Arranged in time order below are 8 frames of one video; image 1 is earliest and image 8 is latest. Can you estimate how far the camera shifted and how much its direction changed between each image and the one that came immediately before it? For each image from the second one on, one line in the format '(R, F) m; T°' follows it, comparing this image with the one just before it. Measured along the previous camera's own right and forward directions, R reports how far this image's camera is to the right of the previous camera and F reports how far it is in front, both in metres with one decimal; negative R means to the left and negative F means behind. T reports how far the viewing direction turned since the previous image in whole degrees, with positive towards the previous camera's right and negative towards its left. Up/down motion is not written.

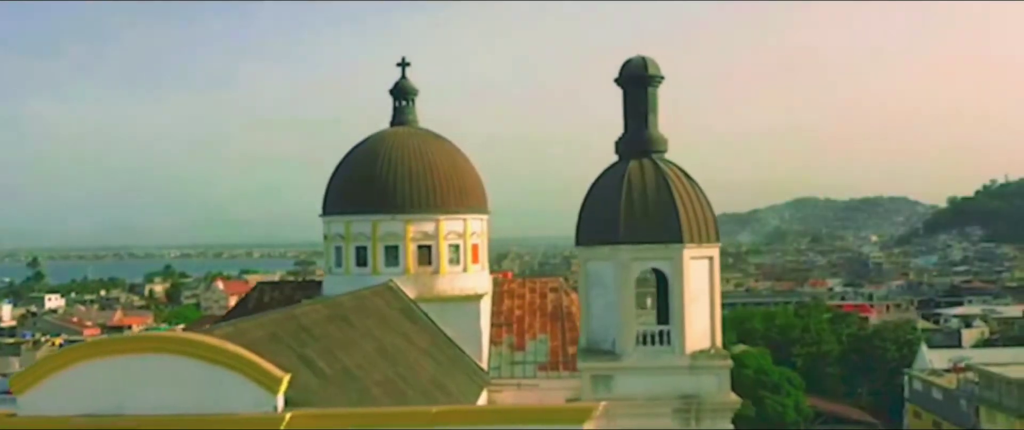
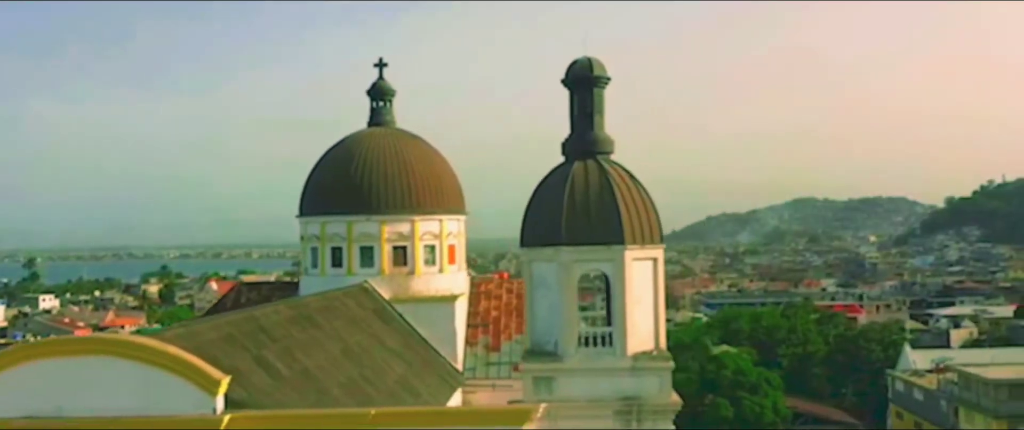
(+0.7, 0.0) m; 0°
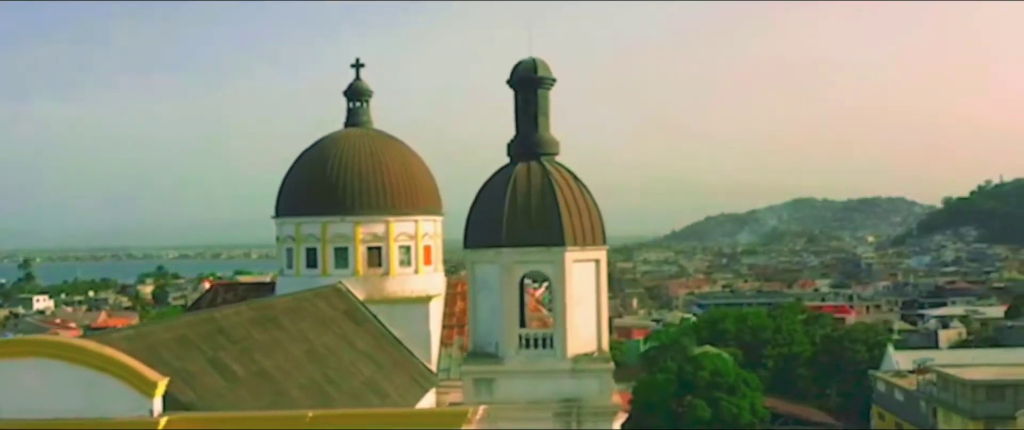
(+0.7, 0.0) m; 0°
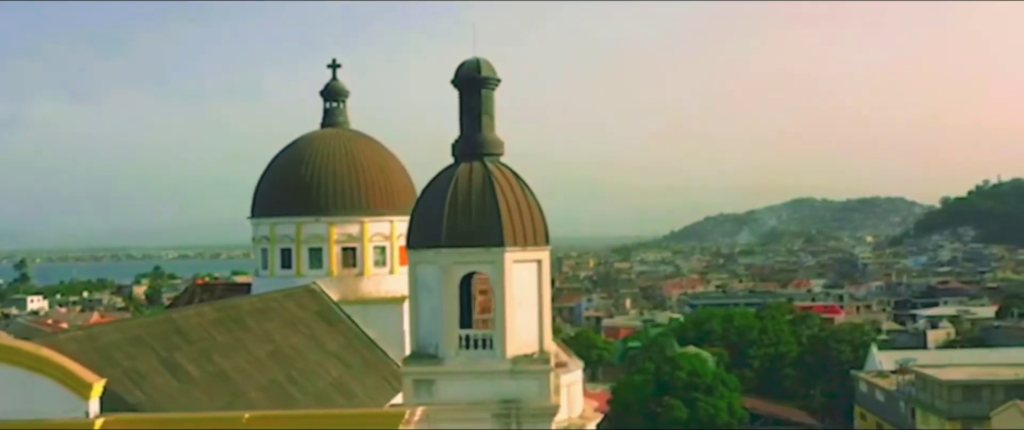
(+0.7, 0.0) m; 0°
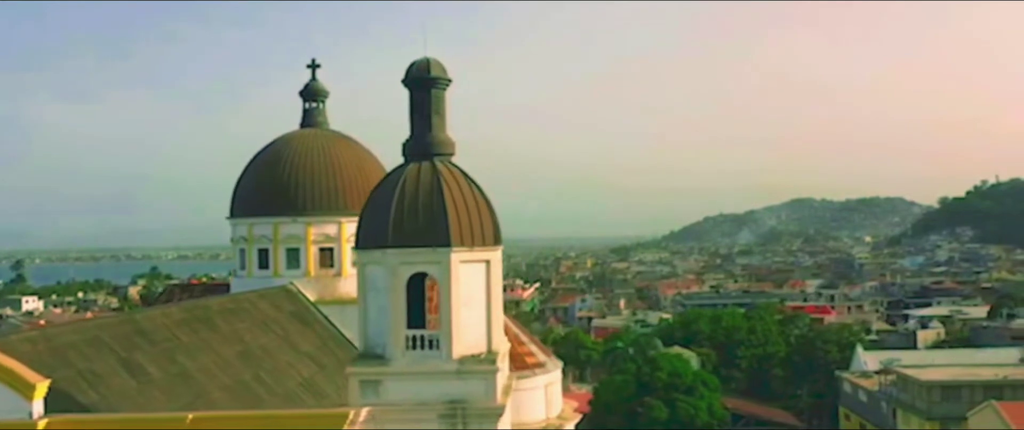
(+0.6, 0.0) m; 0°
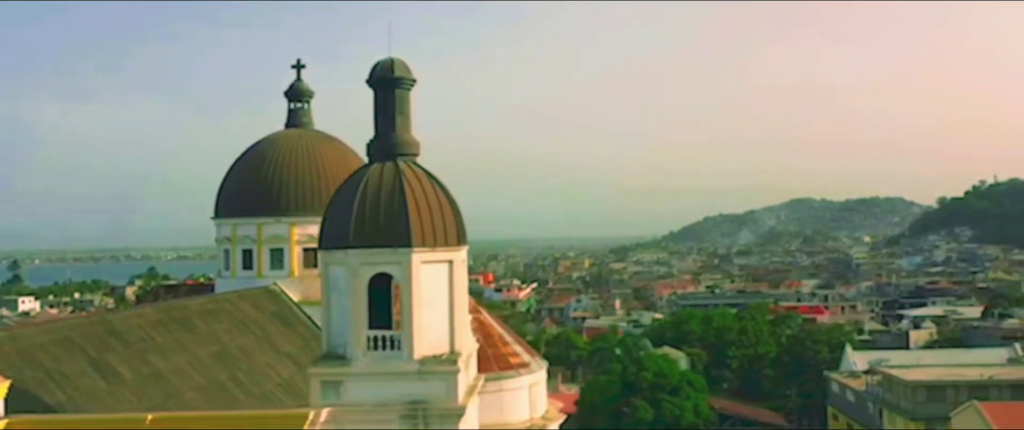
(+0.4, 0.0) m; 0°
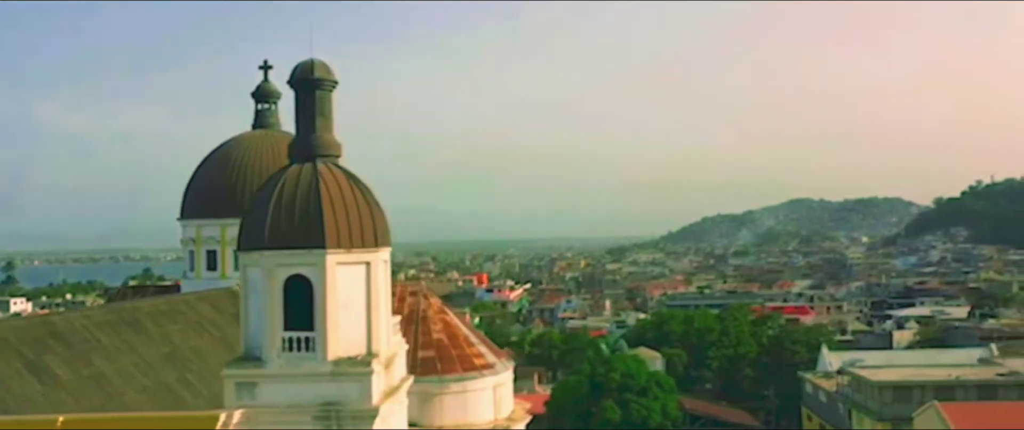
(+1.0, 0.0) m; 0°
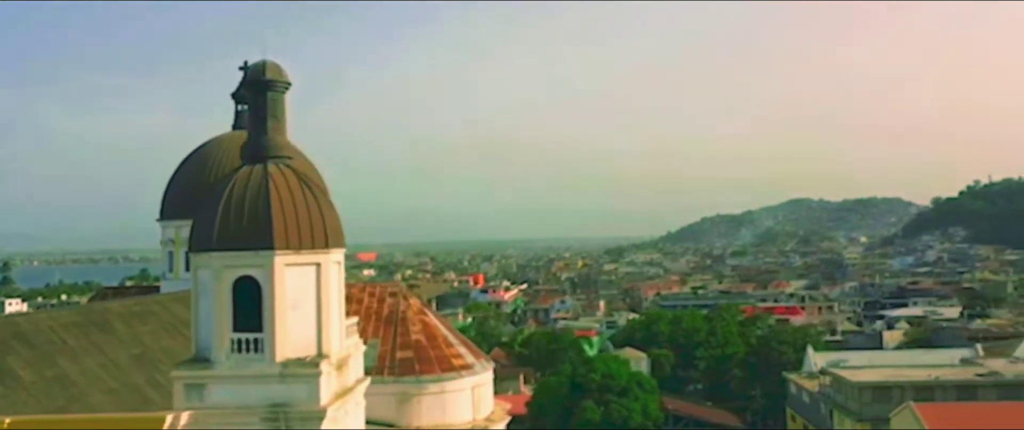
(+0.6, 0.0) m; 0°
